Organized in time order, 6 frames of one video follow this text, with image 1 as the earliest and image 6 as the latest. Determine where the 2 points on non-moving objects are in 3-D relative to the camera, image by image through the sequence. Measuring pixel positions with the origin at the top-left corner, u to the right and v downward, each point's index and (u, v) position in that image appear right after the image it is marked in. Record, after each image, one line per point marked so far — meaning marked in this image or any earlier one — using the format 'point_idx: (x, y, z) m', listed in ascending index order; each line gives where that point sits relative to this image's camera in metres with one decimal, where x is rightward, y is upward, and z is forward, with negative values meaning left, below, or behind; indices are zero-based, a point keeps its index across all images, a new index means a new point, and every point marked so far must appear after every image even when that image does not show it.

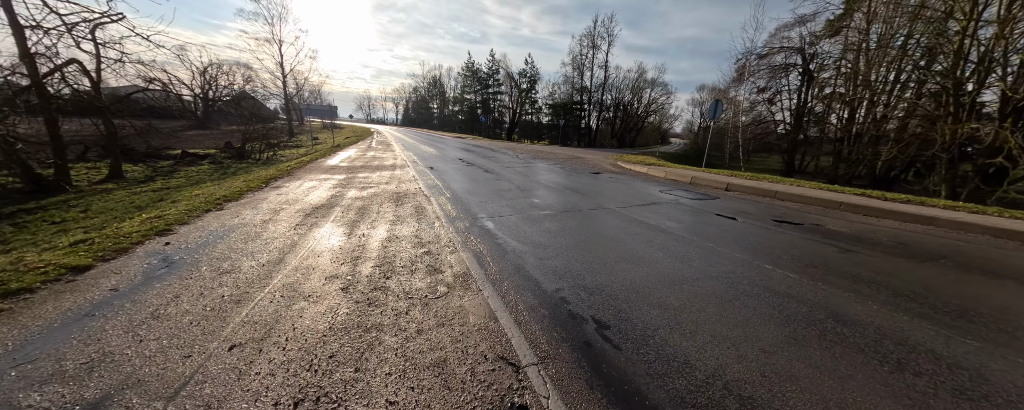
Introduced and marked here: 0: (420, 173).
0: (-3.3, +1.1, +11.9) m
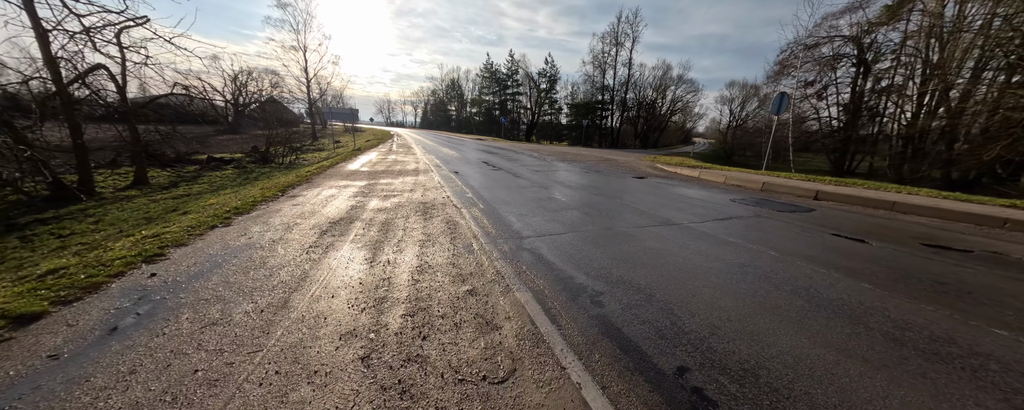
0: (-2.2, +0.9, +11.0) m
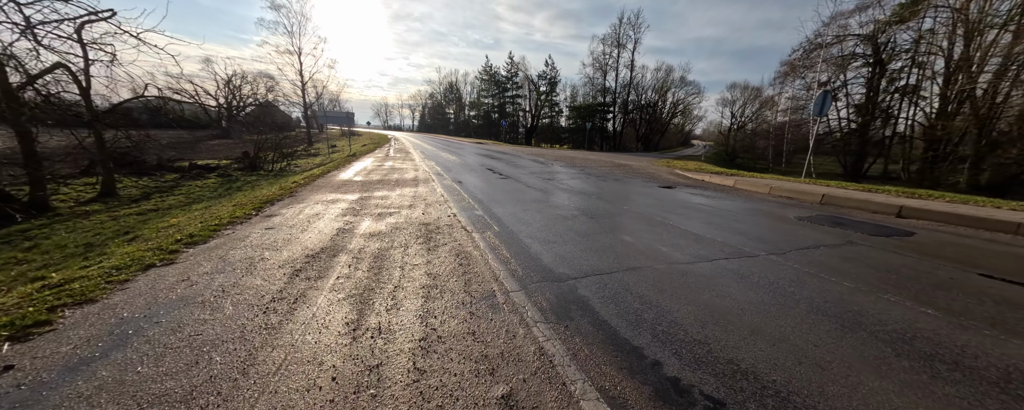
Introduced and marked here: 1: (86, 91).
0: (-1.9, +0.5, +9.8) m
1: (-13.8, +3.7, +10.8) m
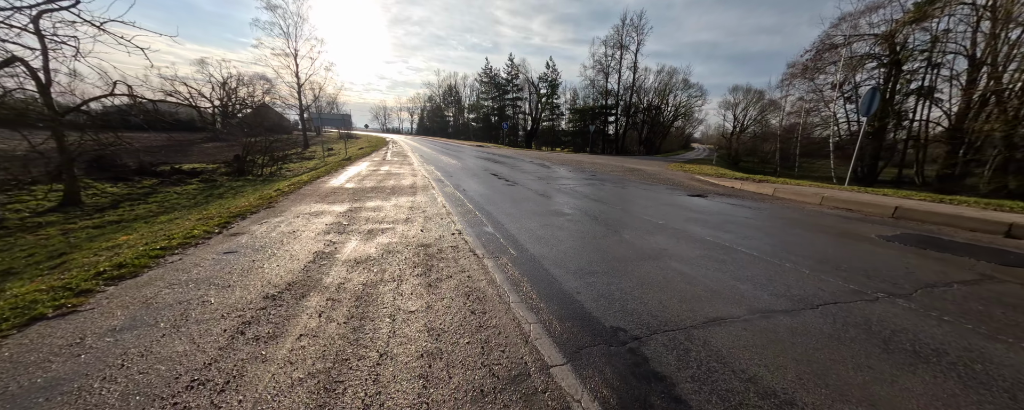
0: (-1.7, +0.2, +8.7) m
1: (-13.5, +3.4, +9.7) m
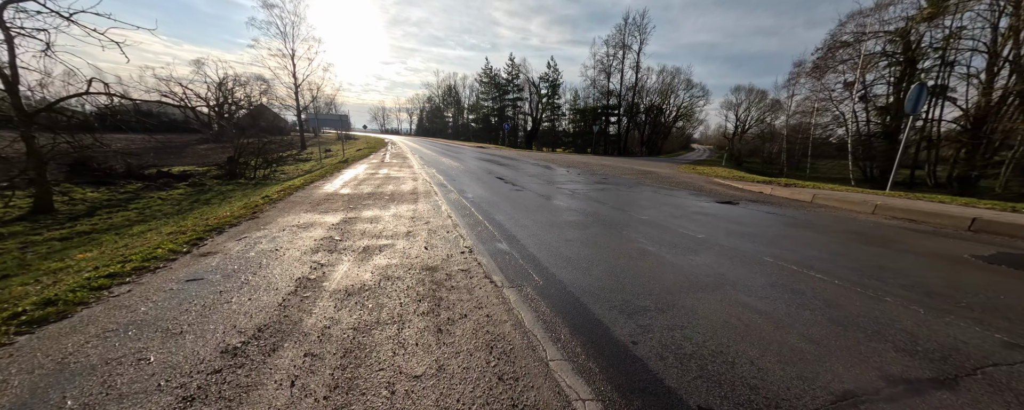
0: (-1.4, 0.0, +8.0) m
1: (-13.3, +3.1, +8.9) m
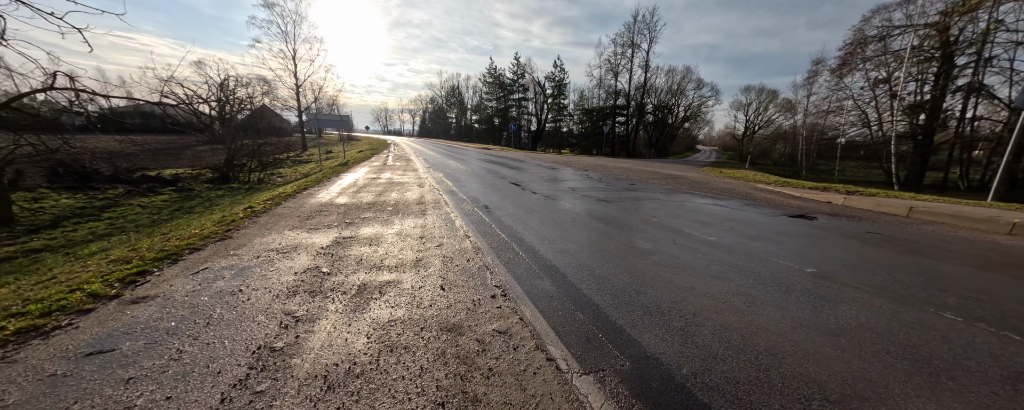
0: (-0.9, -0.3, +6.7) m
1: (-12.7, +2.9, +7.7) m
